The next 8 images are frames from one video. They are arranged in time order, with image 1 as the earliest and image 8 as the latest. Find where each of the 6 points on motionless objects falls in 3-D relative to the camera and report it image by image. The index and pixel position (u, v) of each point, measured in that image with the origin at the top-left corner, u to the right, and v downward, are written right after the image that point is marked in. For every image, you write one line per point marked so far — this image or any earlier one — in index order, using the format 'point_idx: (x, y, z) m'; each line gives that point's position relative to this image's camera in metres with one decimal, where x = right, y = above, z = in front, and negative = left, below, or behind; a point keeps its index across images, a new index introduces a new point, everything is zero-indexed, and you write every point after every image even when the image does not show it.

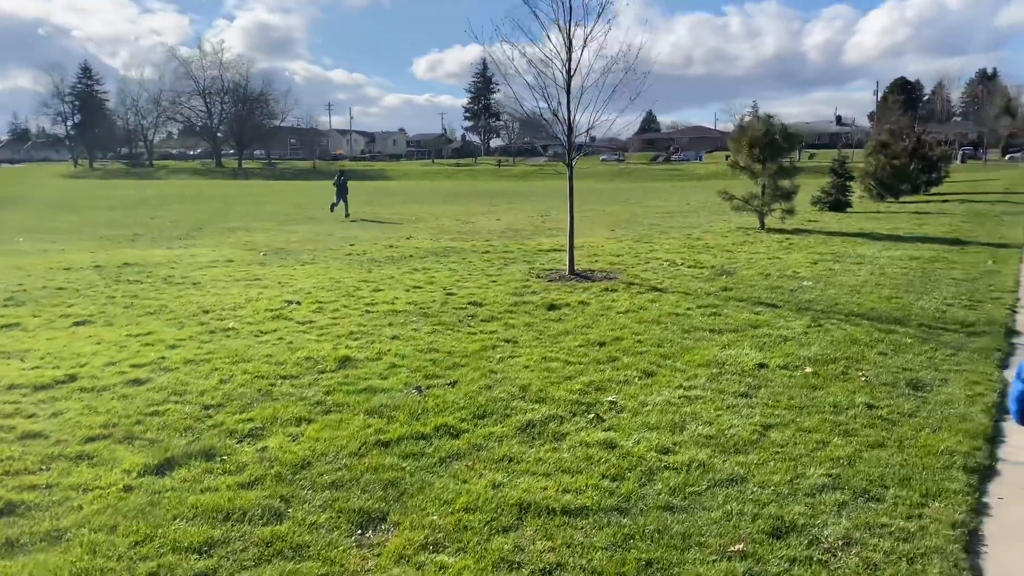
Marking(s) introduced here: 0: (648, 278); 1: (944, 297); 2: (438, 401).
0: (+1.8, +0.2, +10.7) m
1: (+4.9, -0.1, +9.2) m
2: (-0.5, -0.7, +5.1) m
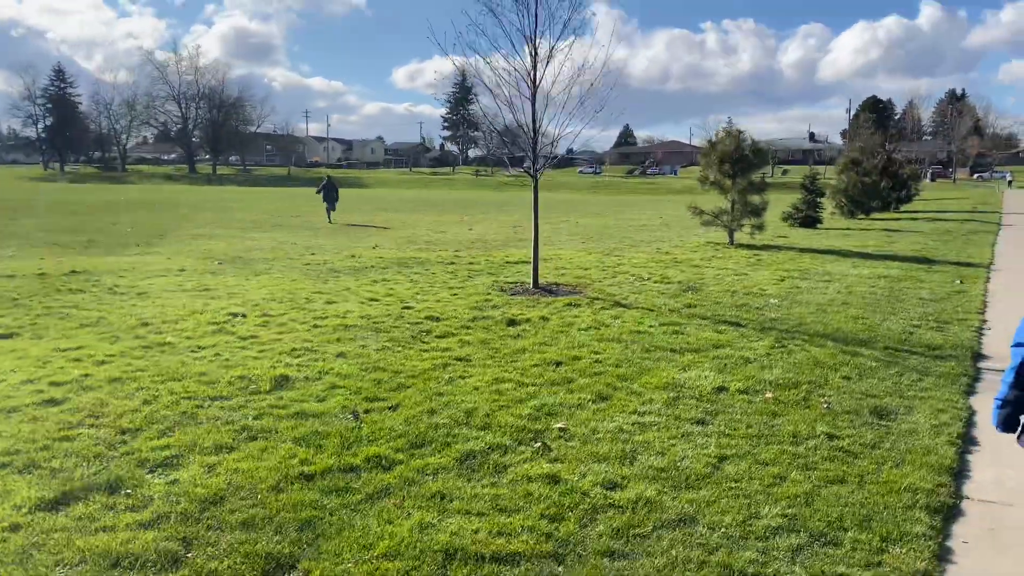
0: (+1.3, -0.1, +10.4) m
1: (+4.5, -0.3, +9.1) m
2: (-0.8, -0.8, +4.8) m
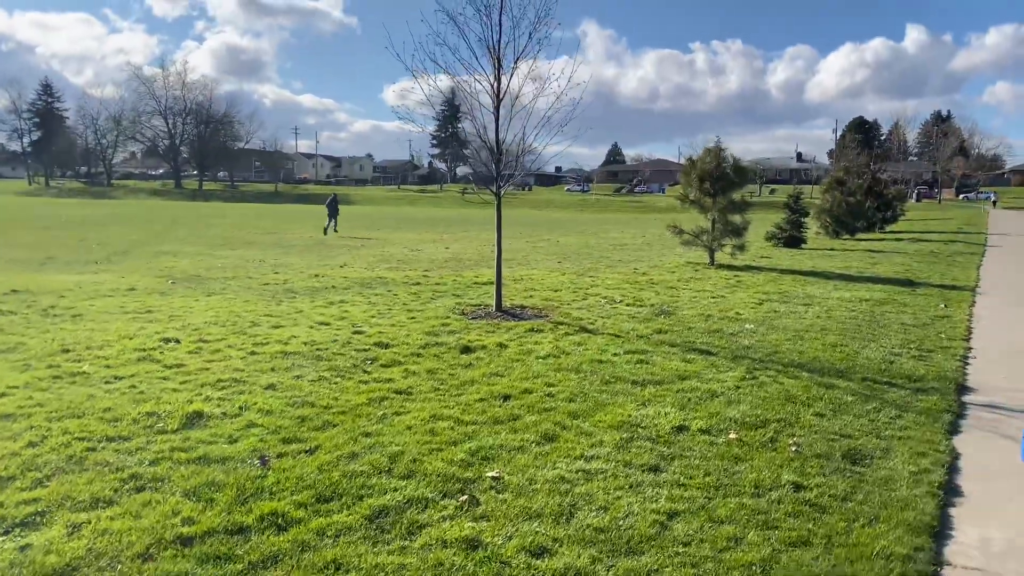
0: (+0.8, -0.3, +9.9) m
1: (+4.0, -0.6, +8.6) m
2: (-1.2, -1.0, +4.2) m
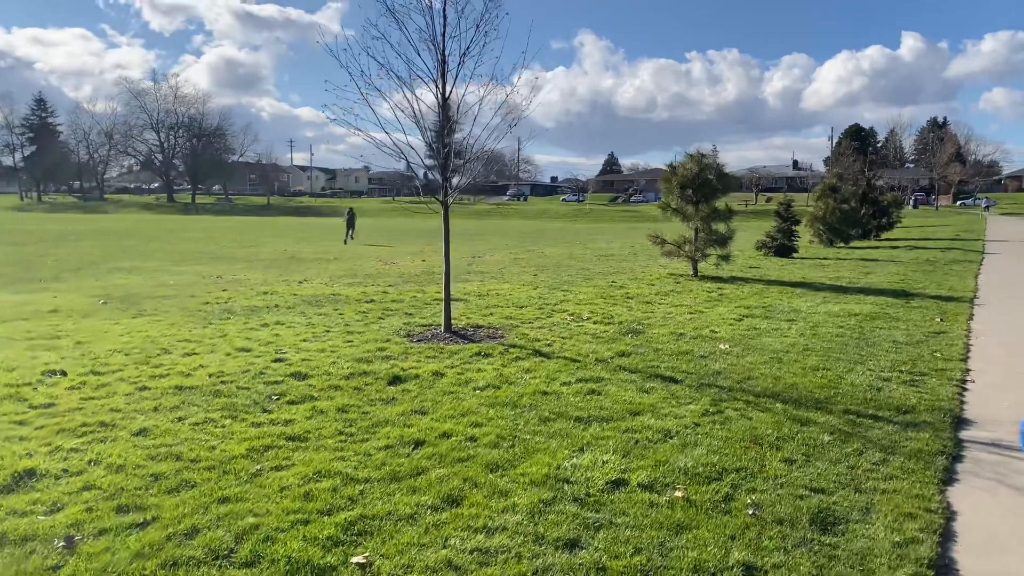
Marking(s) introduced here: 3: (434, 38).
0: (+0.3, -0.5, +9.0) m
1: (+3.5, -0.8, +7.7) m
2: (-1.7, -1.1, +3.3) m
3: (-0.8, +2.6, +8.5) m
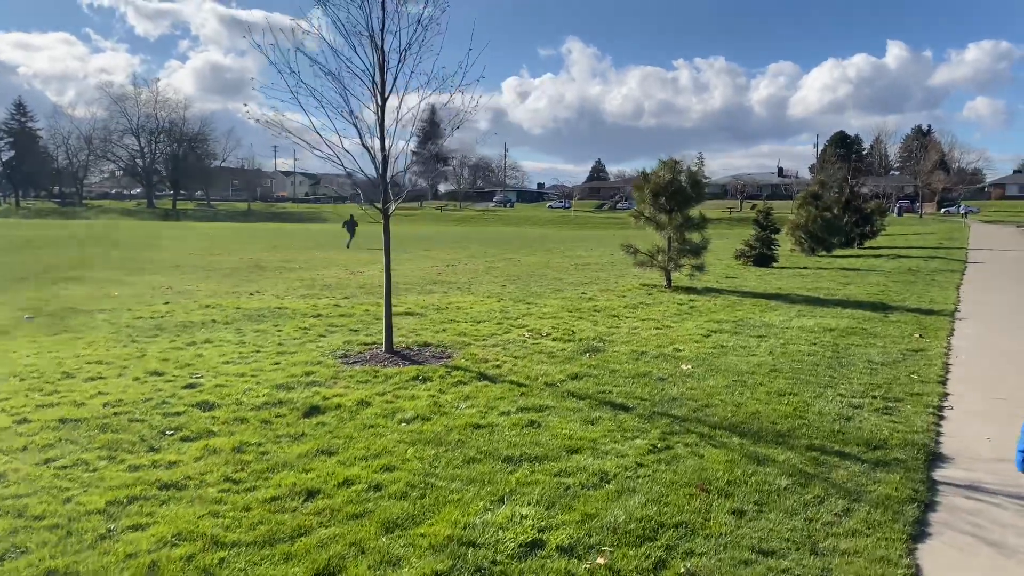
0: (-0.3, -0.7, +8.3) m
1: (+3.0, -0.9, +7.1) m
2: (-2.2, -1.2, +2.6) m
3: (-1.4, +2.5, +7.9) m
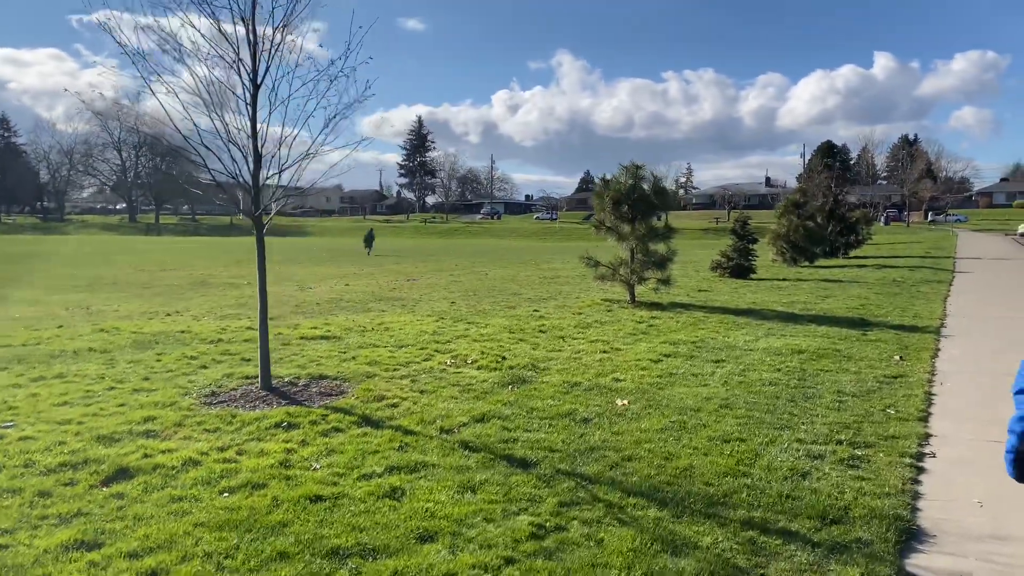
0: (-1.1, -0.9, +7.0) m
1: (+2.2, -1.1, +5.8) m
2: (-3.0, -1.4, +1.3) m
3: (-2.2, +2.3, +6.6) m
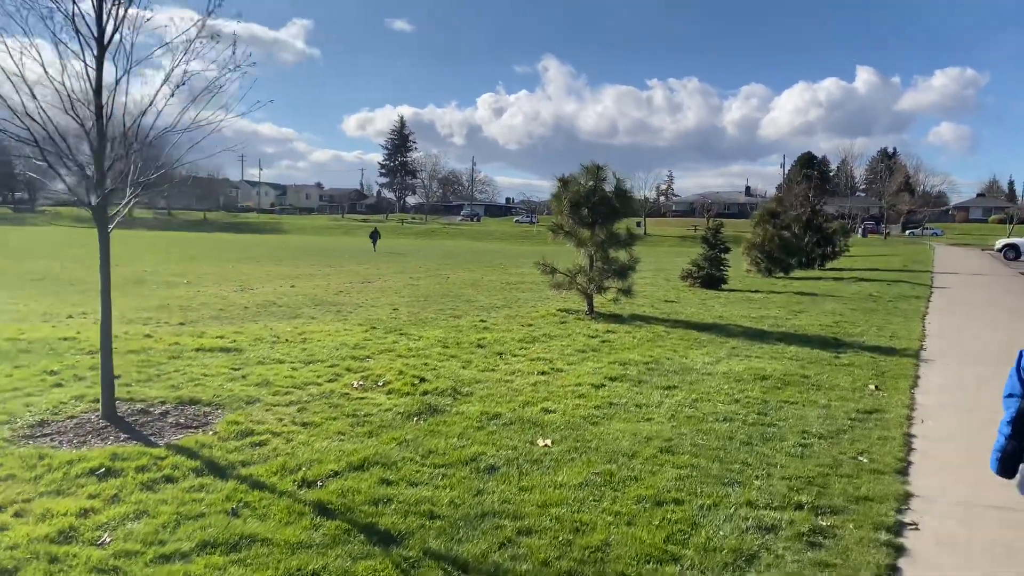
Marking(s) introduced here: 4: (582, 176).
0: (-1.8, -1.0, +5.8) m
1: (+1.5, -1.2, +4.7) m
2: (-3.5, -1.4, 0.0) m
3: (-2.8, +2.2, +5.4) m
4: (+1.2, +1.9, +13.9) m
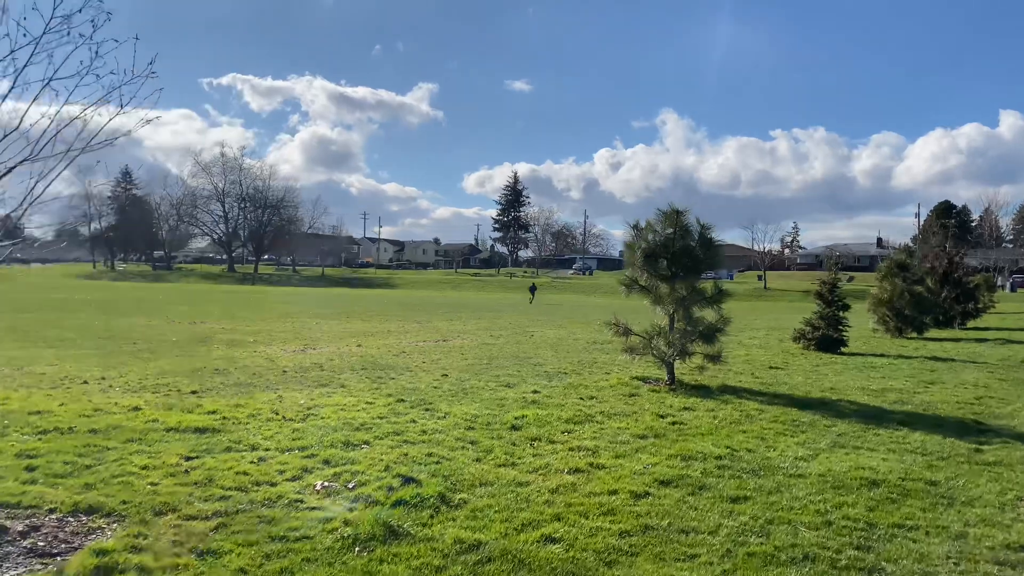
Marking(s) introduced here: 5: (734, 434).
0: (-2.0, -1.4, +4.3) m
1: (+1.1, -1.6, +2.7) m
2: (-4.5, -1.4, -1.2) m
3: (-3.0, +1.8, +4.3) m
4: (+2.2, +1.0, +12.0) m
5: (+2.3, -1.5, +8.4) m
